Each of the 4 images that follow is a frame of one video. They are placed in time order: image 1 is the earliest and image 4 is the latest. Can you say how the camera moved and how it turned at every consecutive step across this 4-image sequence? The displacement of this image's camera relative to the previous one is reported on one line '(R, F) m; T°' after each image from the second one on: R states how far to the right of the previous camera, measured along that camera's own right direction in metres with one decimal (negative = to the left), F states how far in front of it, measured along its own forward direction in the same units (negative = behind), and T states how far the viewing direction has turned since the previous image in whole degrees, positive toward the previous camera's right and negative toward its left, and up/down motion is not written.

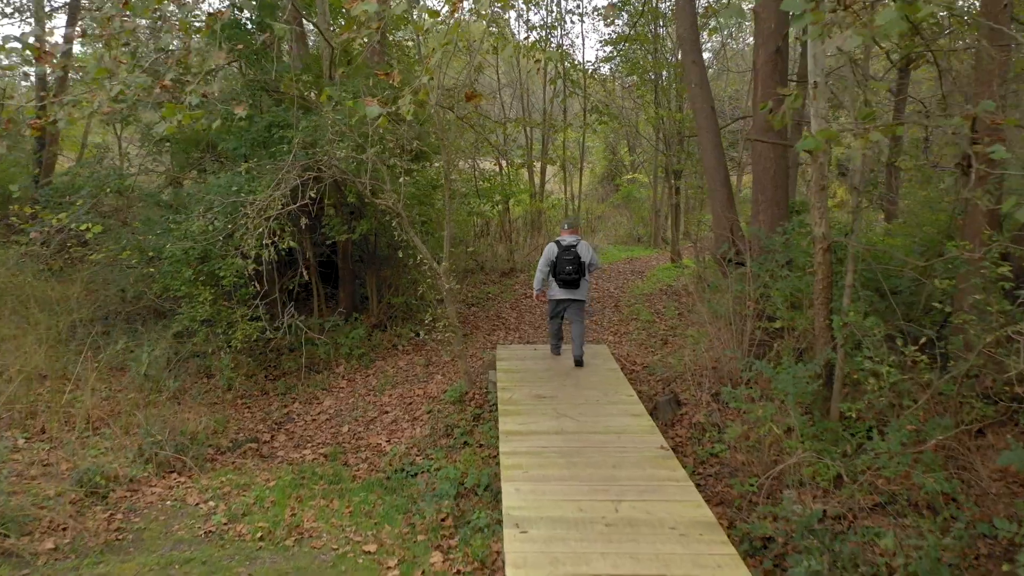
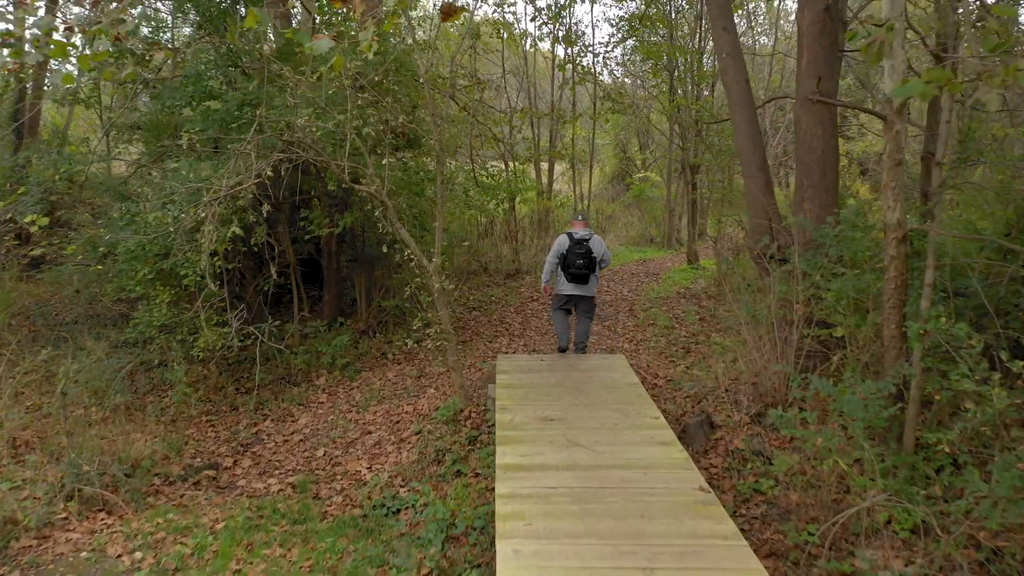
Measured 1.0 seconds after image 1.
(0.0, +1.3) m; -1°
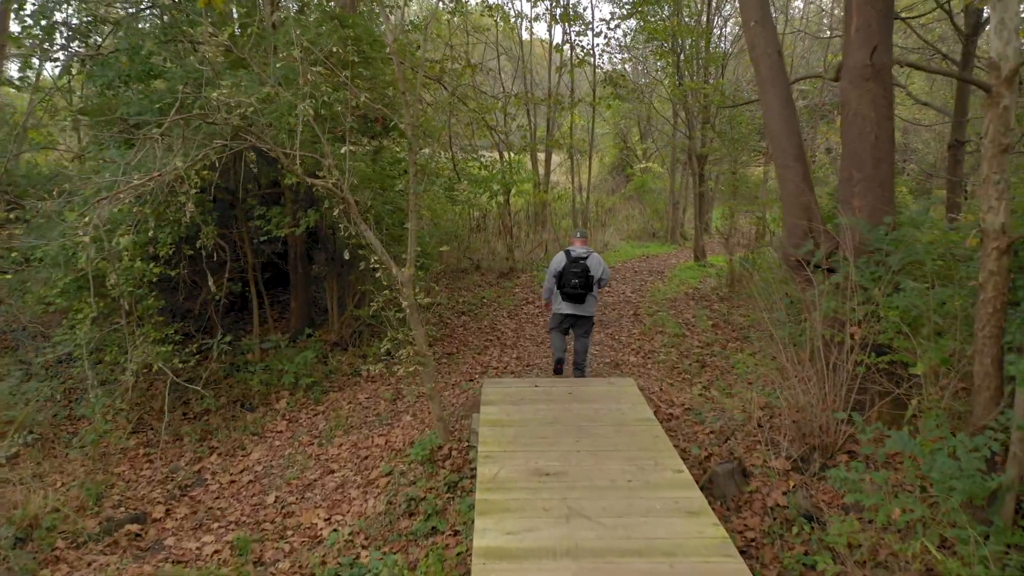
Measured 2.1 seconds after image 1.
(+0.1, +1.3) m; 0°
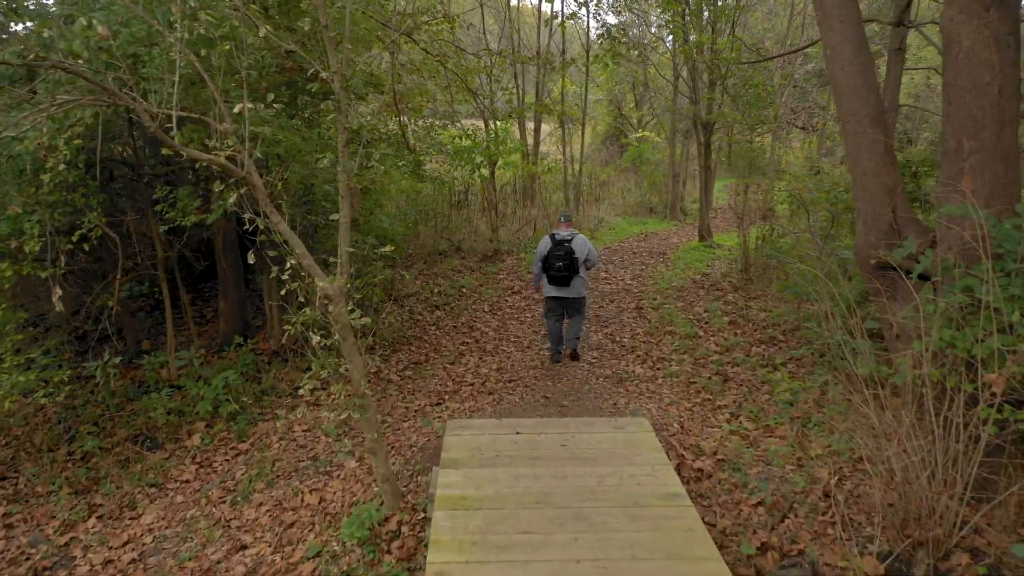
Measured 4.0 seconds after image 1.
(+0.1, +1.8) m; +1°
